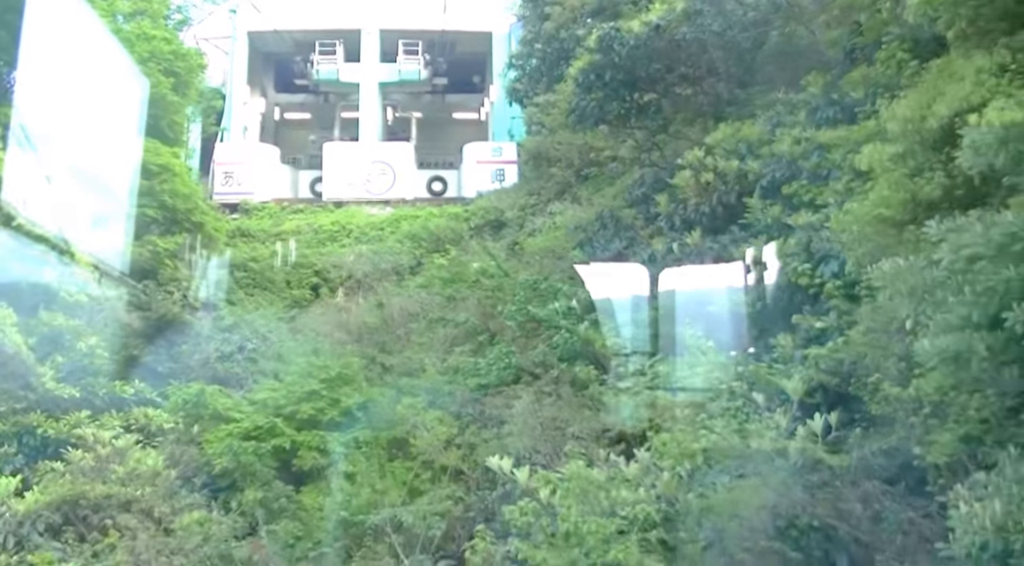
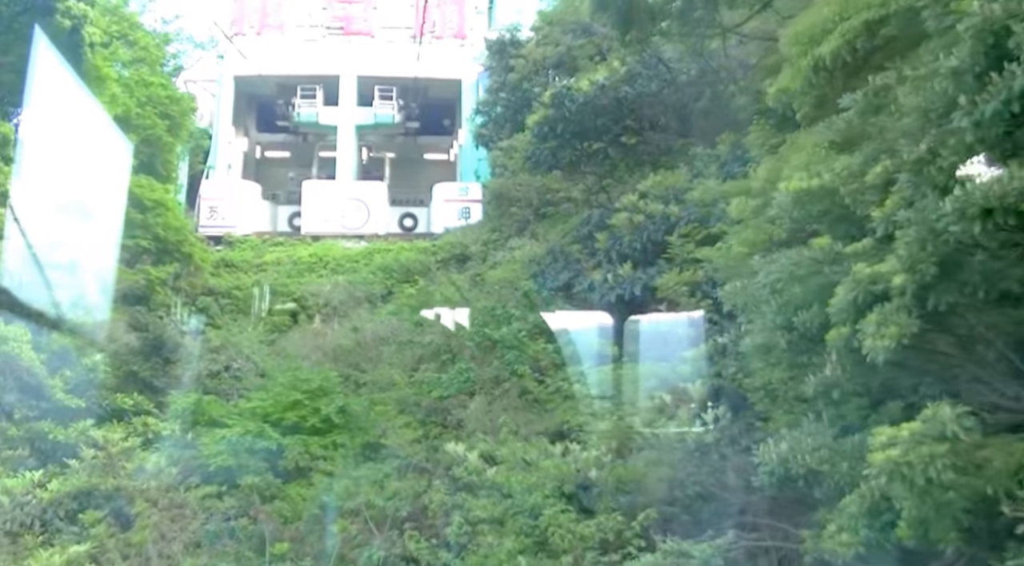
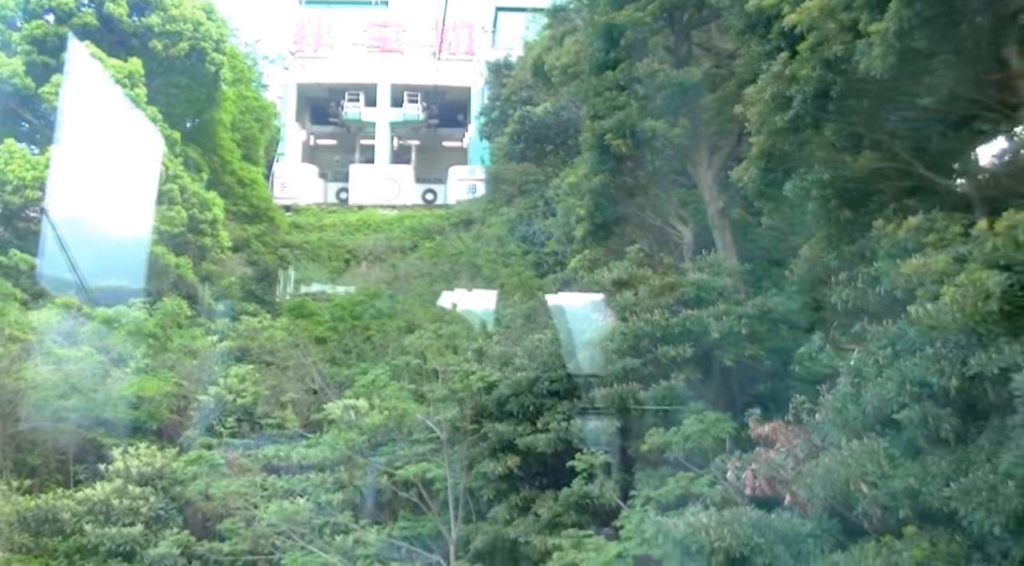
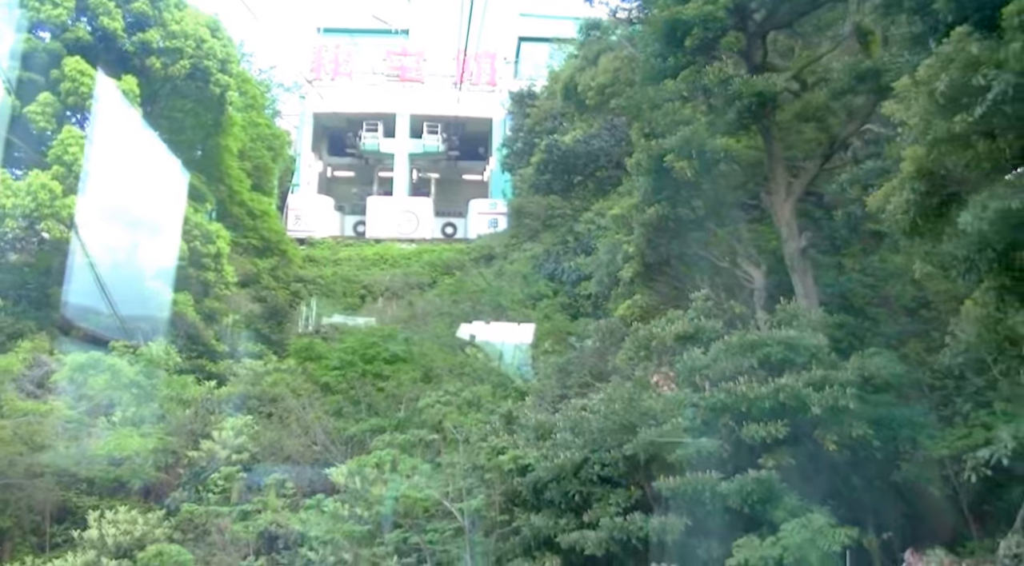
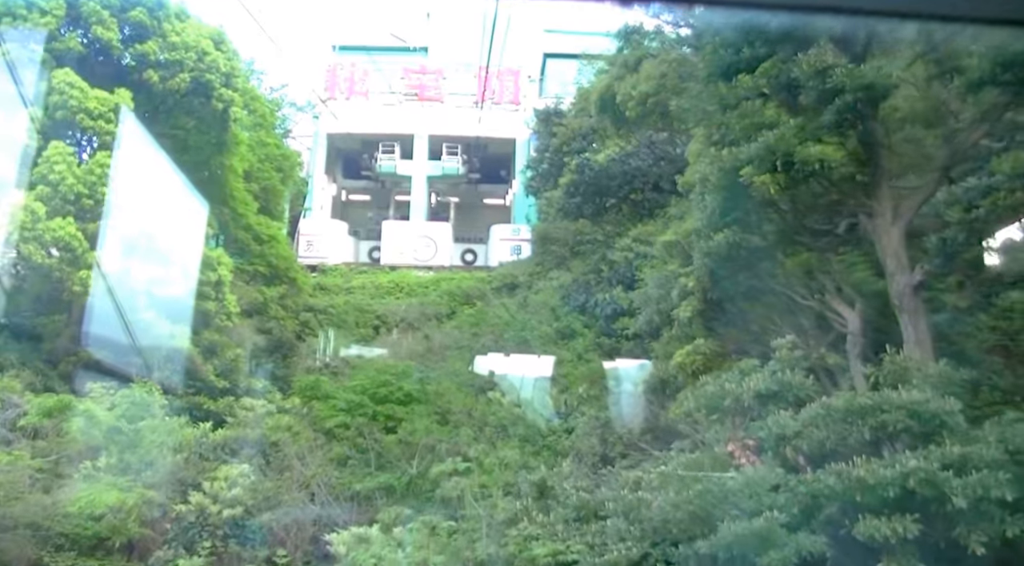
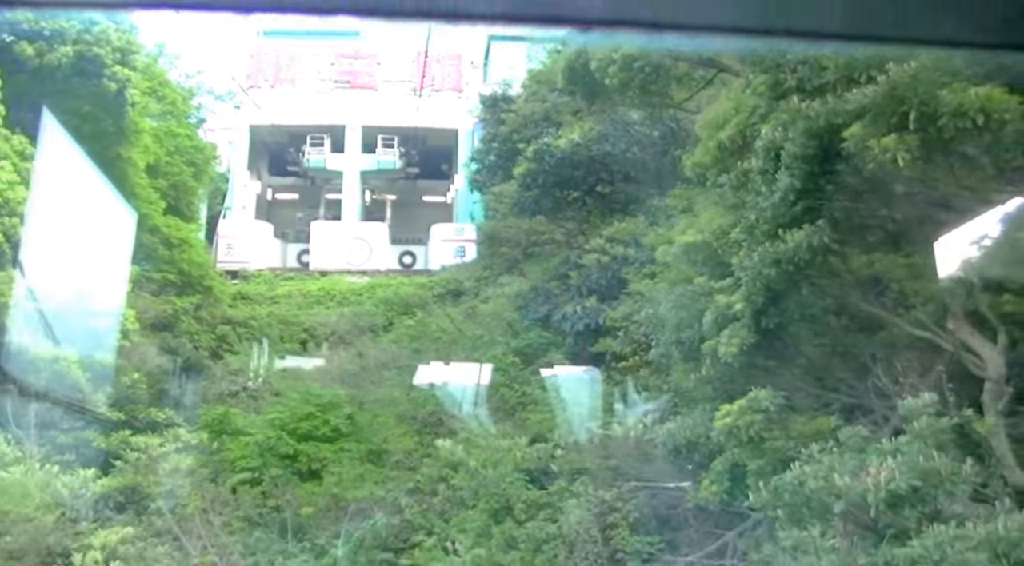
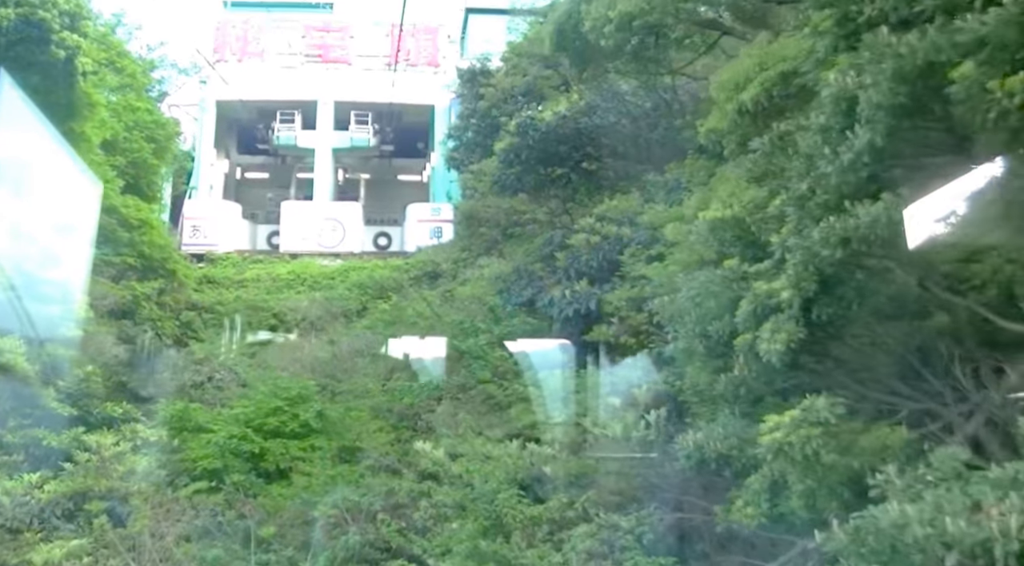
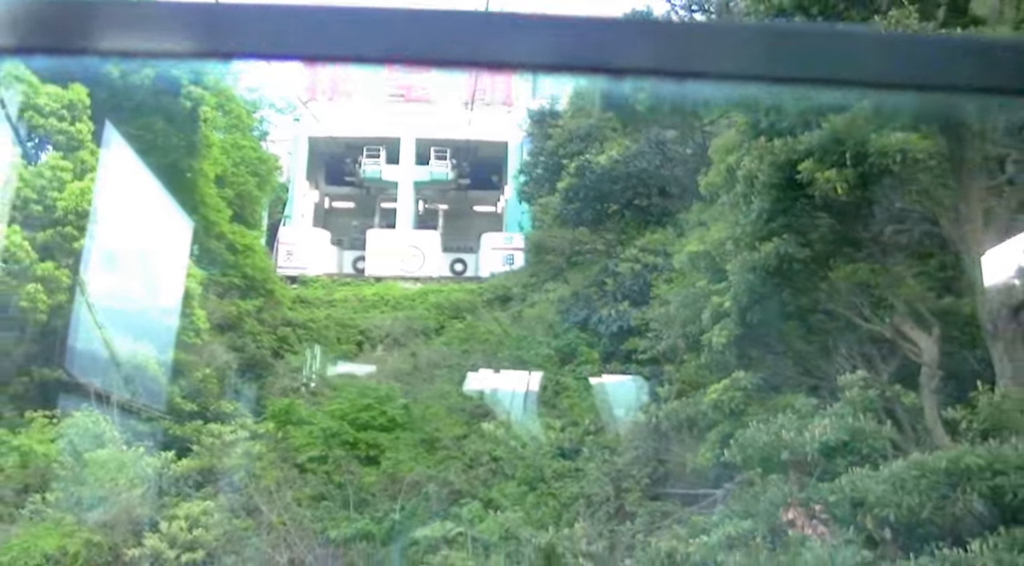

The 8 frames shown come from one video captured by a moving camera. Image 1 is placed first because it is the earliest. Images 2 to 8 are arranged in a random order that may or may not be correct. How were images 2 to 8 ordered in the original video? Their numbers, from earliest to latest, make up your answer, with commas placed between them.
2, 7, 6, 8, 5, 4, 3
